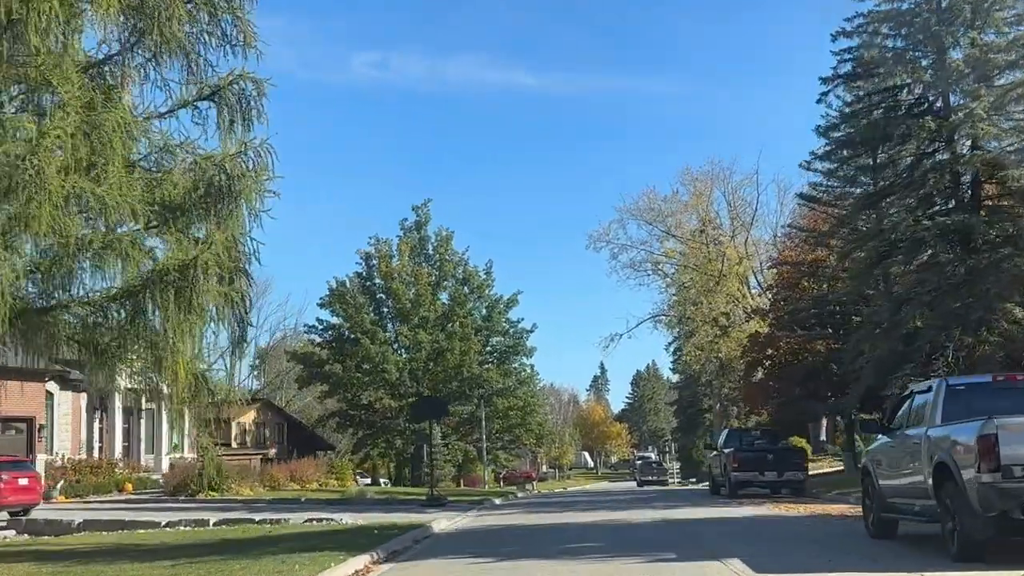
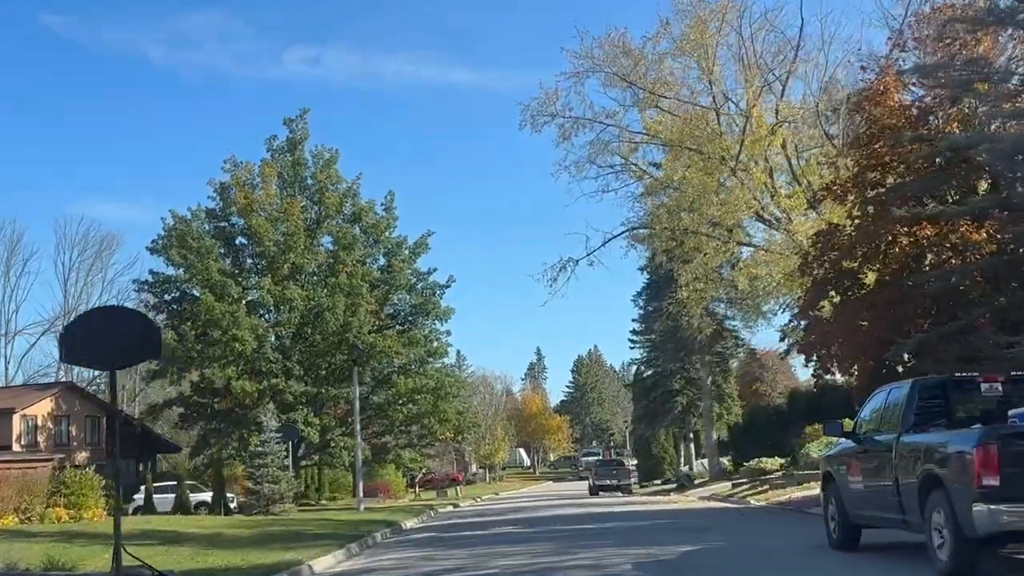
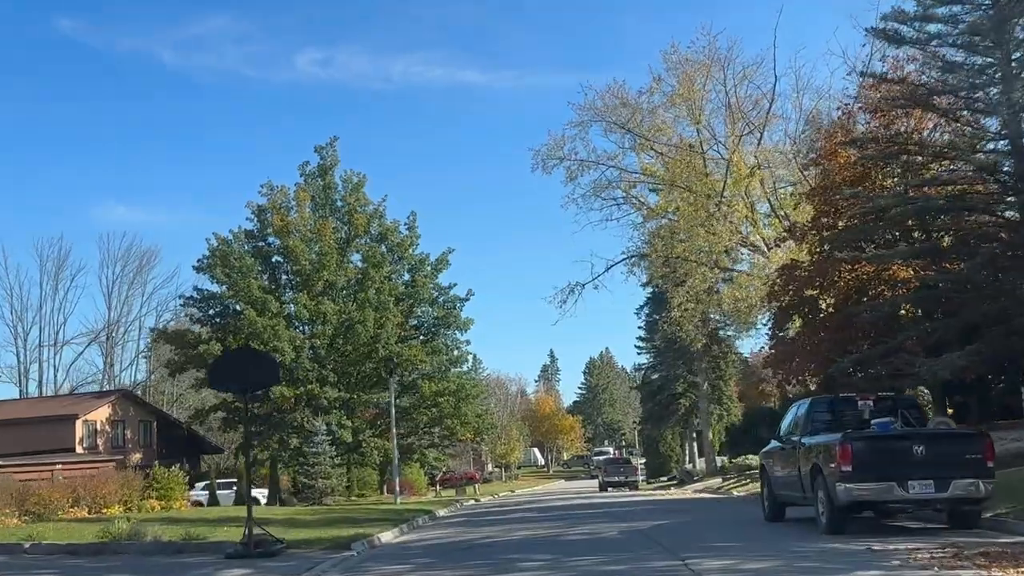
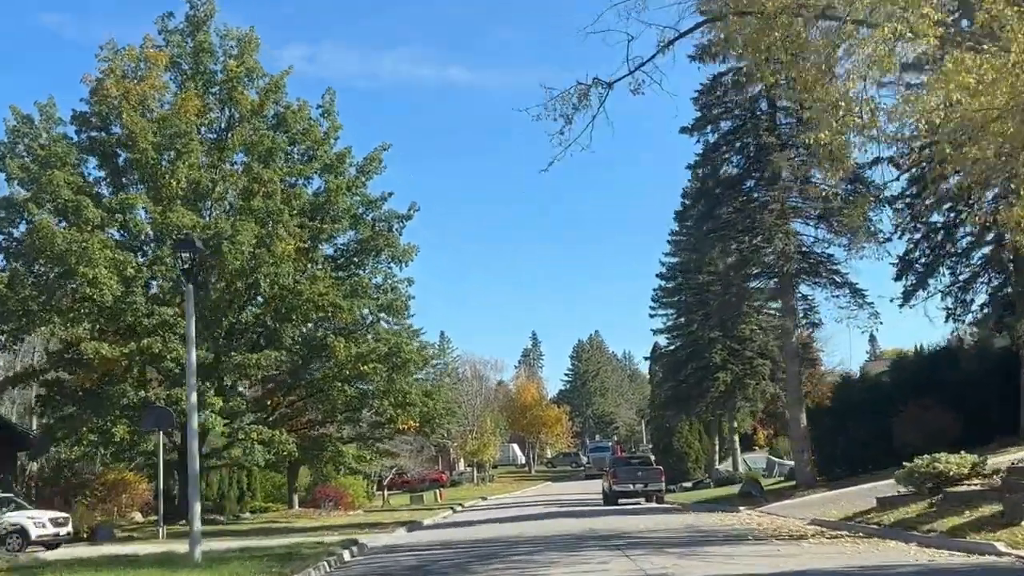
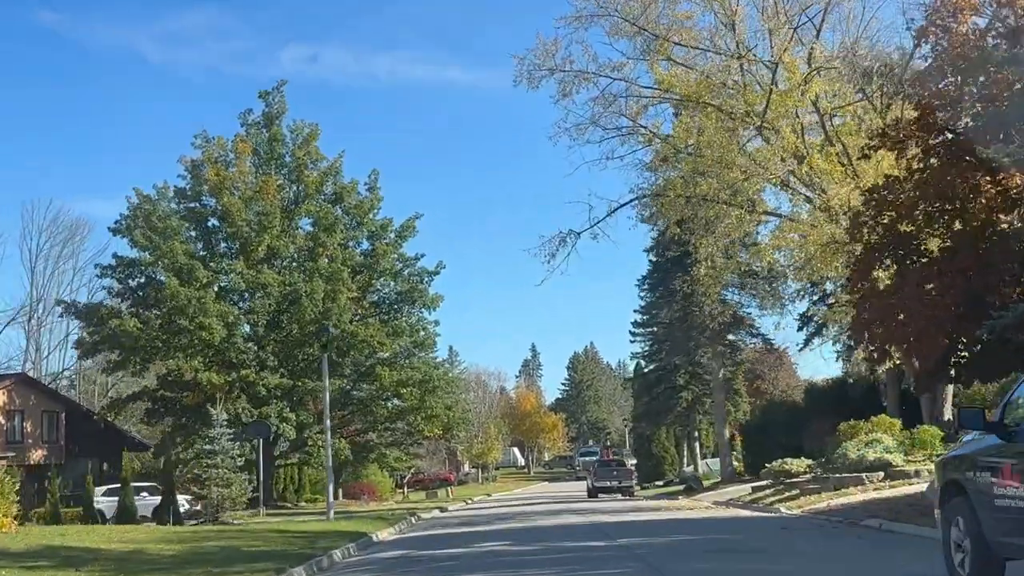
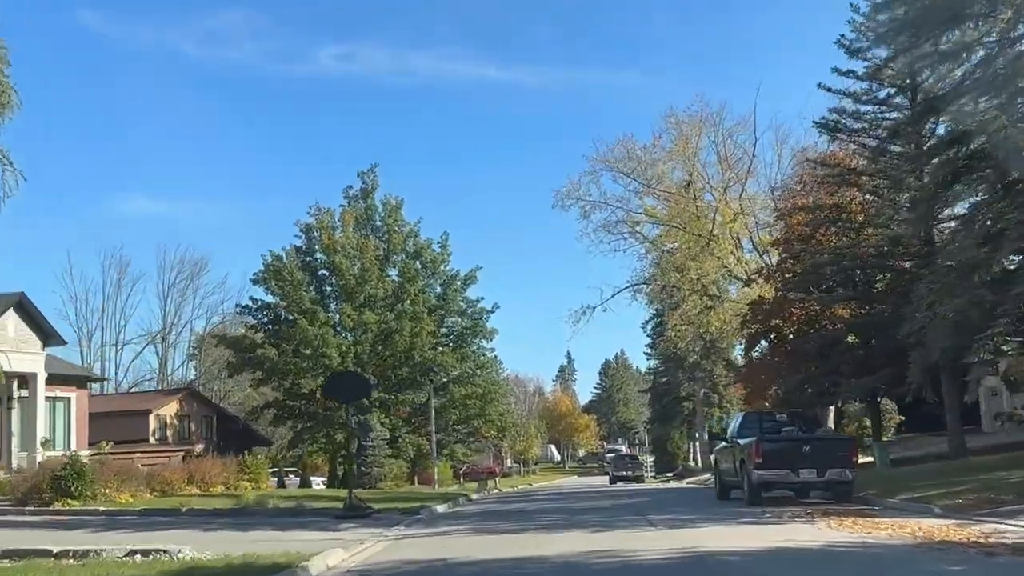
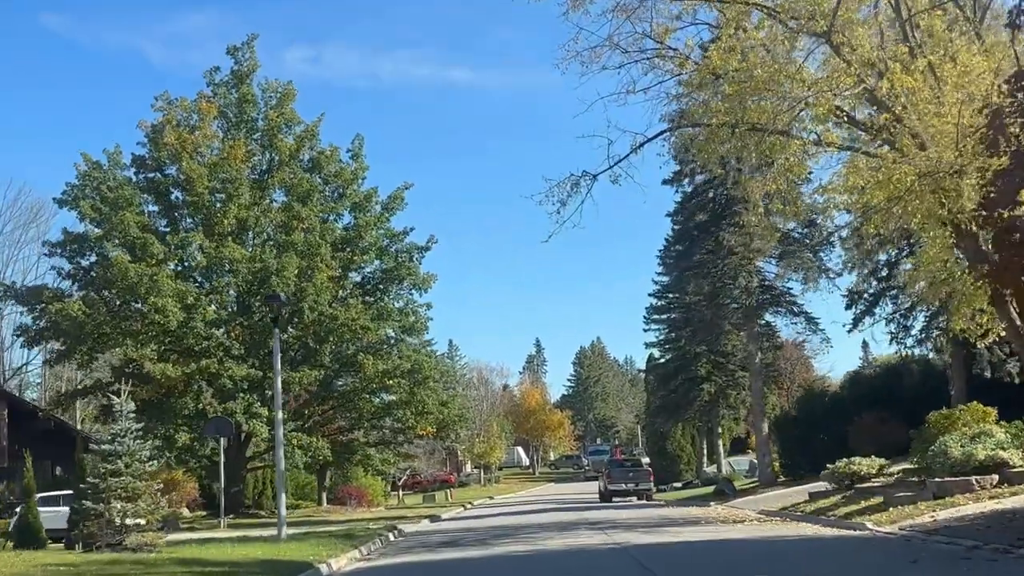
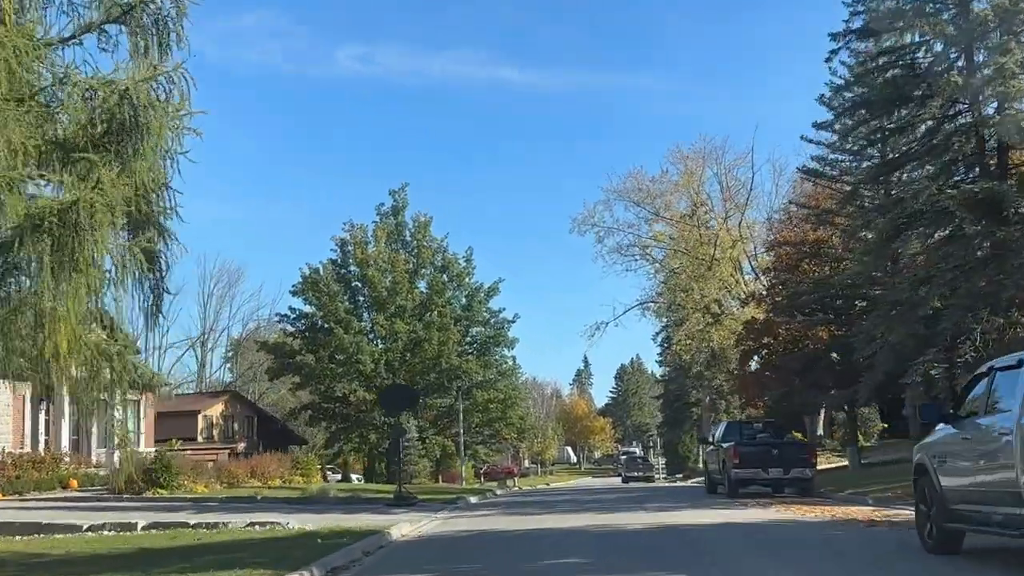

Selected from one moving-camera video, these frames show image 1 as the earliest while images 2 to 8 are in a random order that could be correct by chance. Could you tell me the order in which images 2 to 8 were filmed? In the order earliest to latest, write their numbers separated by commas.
8, 6, 3, 2, 5, 7, 4
